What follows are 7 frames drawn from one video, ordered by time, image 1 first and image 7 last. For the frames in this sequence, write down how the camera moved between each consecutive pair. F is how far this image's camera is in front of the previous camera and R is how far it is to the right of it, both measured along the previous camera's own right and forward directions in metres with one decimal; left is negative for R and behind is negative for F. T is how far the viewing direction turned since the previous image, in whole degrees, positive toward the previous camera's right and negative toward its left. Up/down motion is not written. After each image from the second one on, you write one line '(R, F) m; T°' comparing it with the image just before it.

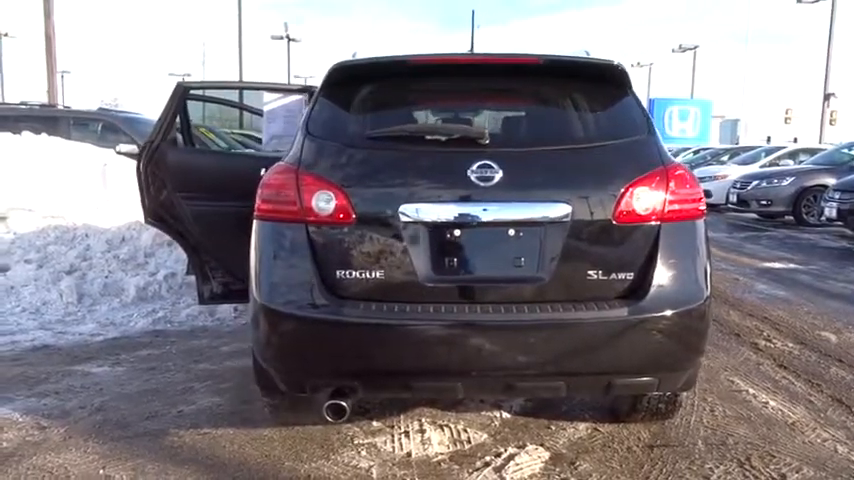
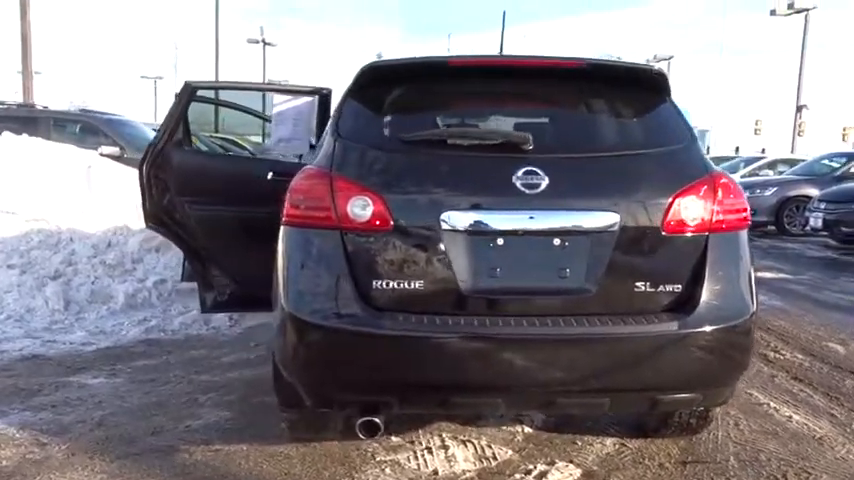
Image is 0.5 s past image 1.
(-0.3, +0.1) m; +2°
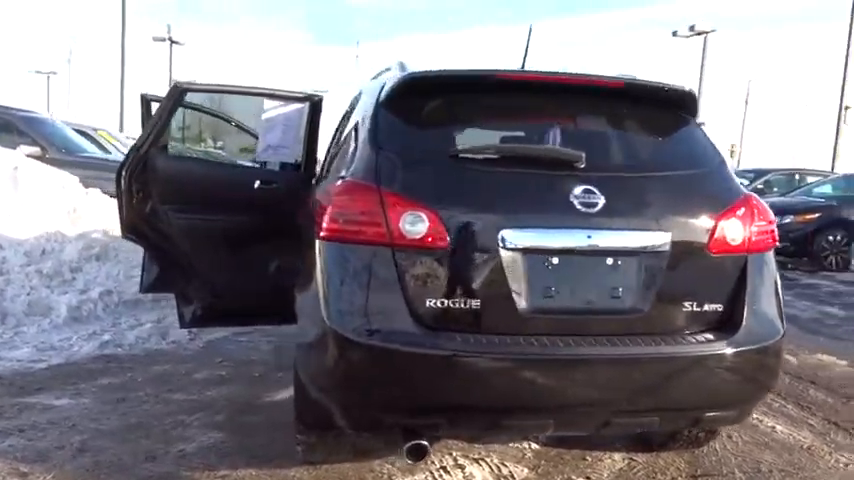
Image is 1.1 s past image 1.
(-0.5, +0.1) m; +7°
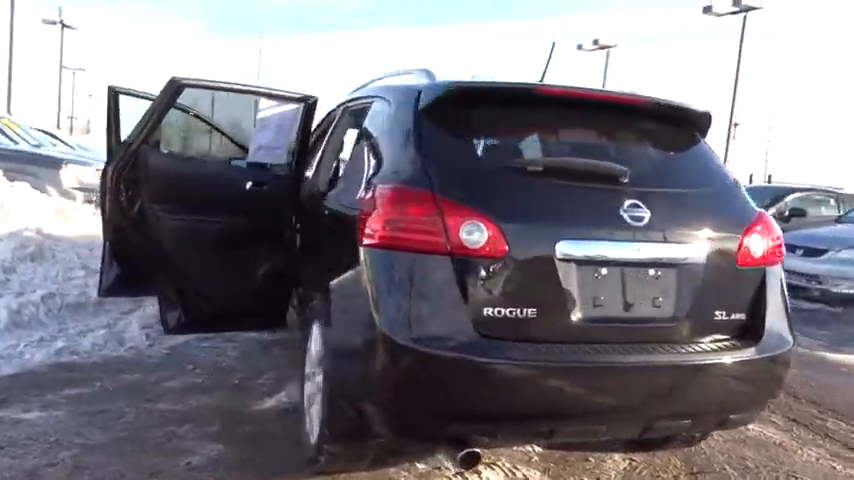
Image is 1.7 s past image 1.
(-0.6, 0.0) m; +8°
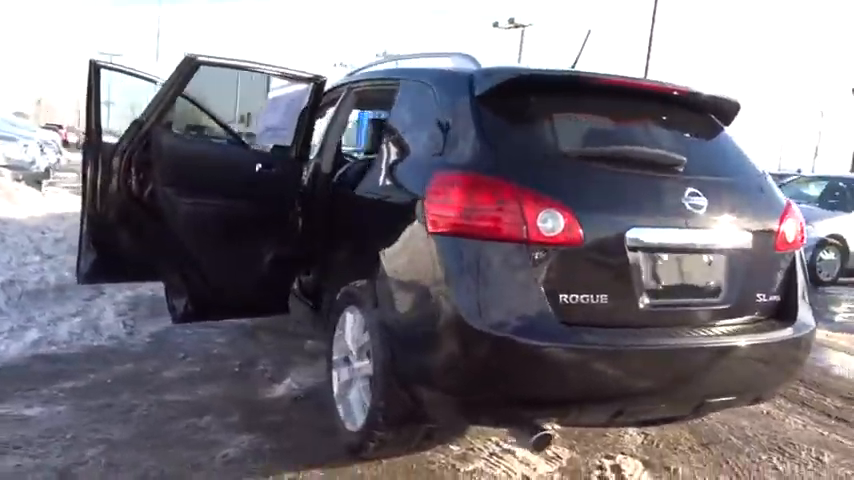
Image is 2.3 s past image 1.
(-0.6, 0.0) m; +7°
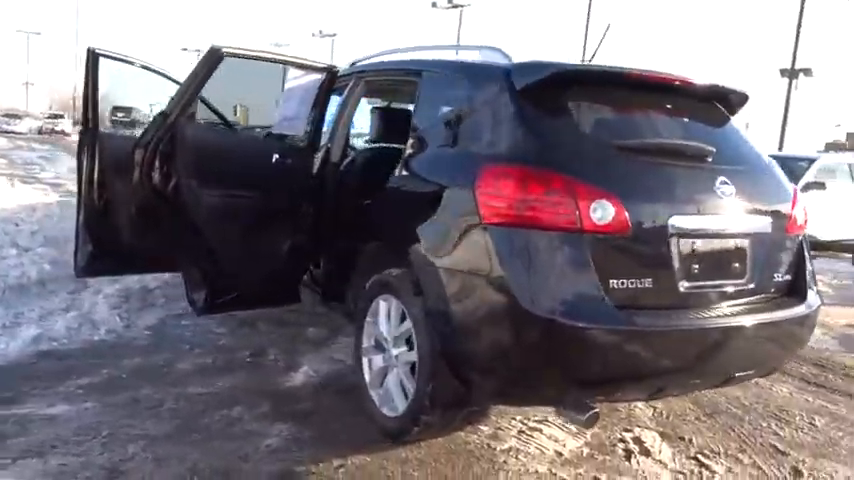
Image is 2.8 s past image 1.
(-0.5, -0.1) m; +5°
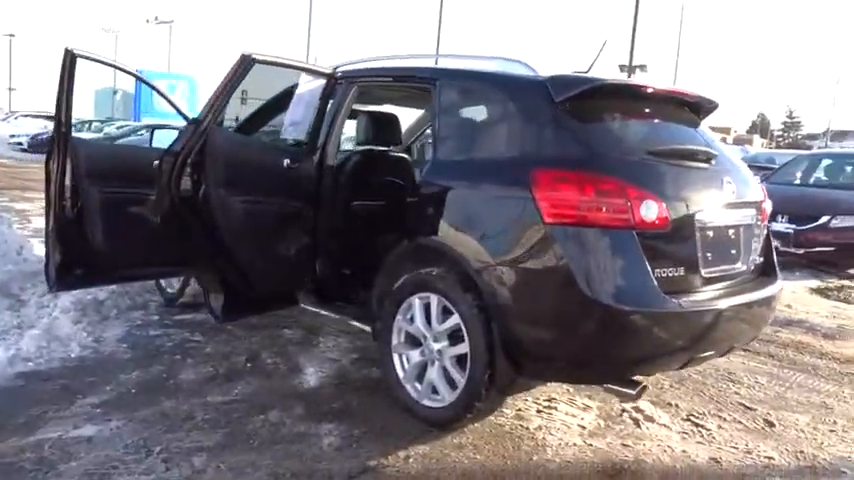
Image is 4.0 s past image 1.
(-1.0, -0.1) m; +12°
